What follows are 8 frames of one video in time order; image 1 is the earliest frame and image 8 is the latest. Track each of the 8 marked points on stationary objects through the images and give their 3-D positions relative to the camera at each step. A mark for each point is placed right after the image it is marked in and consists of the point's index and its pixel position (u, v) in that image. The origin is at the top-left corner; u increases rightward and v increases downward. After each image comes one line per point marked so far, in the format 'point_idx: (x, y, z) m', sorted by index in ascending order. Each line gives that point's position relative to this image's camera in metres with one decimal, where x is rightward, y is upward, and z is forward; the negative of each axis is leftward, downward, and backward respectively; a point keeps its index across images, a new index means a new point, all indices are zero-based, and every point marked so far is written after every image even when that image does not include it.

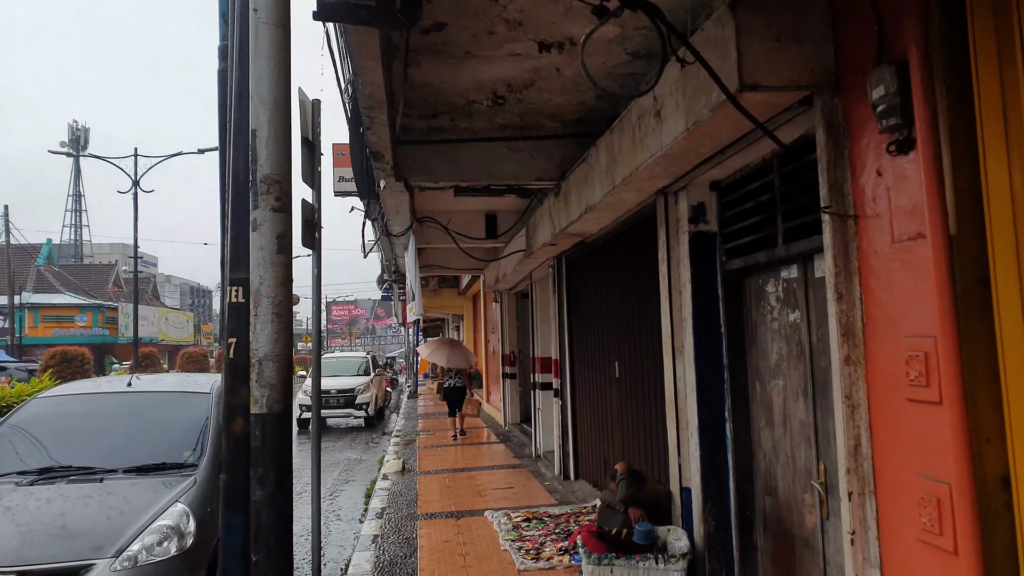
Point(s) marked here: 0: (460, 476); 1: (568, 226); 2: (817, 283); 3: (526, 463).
0: (-0.5, -1.7, +7.9) m
1: (+0.4, +0.4, +5.6) m
2: (+1.2, 0.0, +3.3) m
3: (+0.1, -1.7, +8.4) m
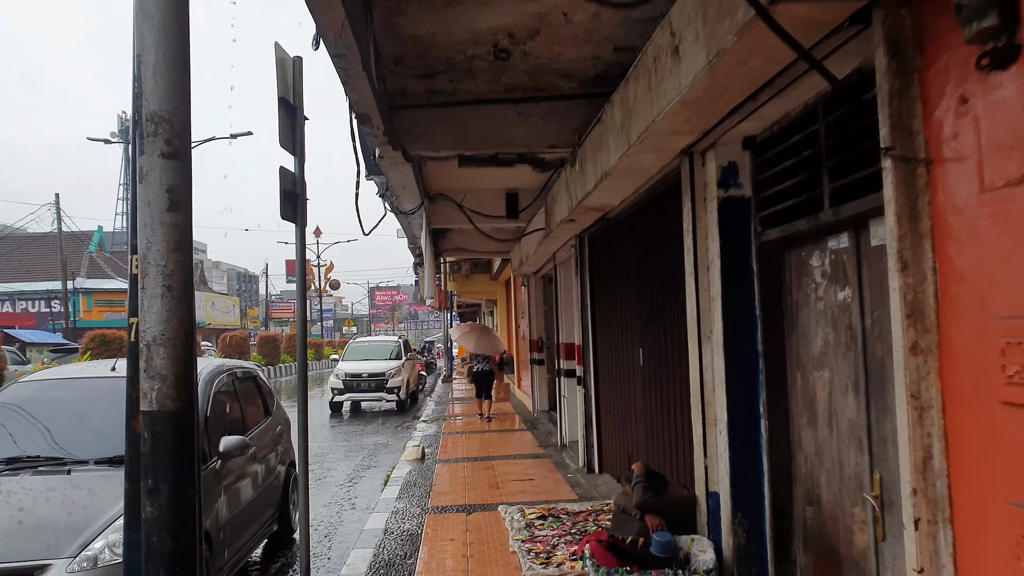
0: (-0.3, -1.6, +7.4) m
1: (+0.4, +0.5, +5.0) m
2: (+1.1, +0.1, +2.7) m
3: (+0.4, -1.6, +7.8) m
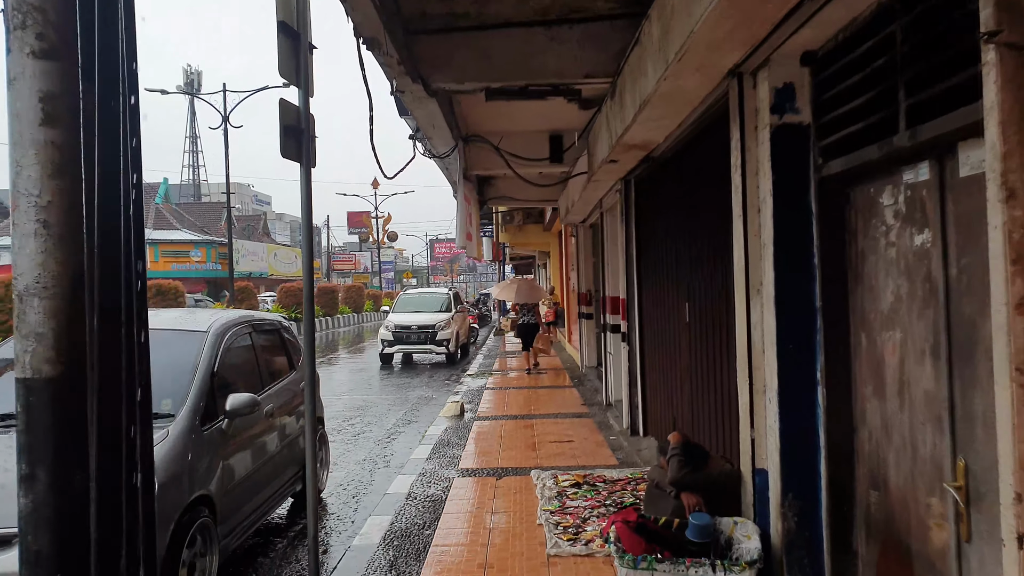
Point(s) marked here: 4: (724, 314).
0: (+0.1, -1.1, +7.0) m
1: (+0.6, +0.8, +4.5) m
2: (+1.1, +0.3, +2.1) m
3: (+0.7, -1.1, +7.4) m
4: (+1.0, -0.1, +3.8) m
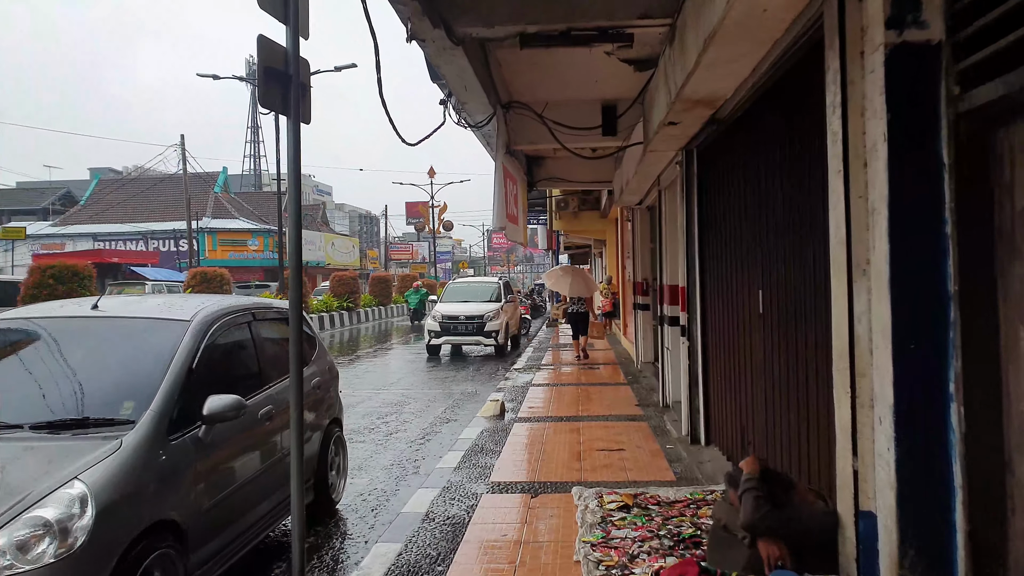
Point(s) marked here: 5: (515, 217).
0: (+0.4, -1.0, +6.3) m
1: (+0.8, +0.9, +3.7) m
2: (+1.1, +0.3, +1.3) m
3: (+1.1, -1.0, +6.6) m
4: (+1.1, -0.1, +3.0) m
5: (0.0, +0.7, +7.7) m
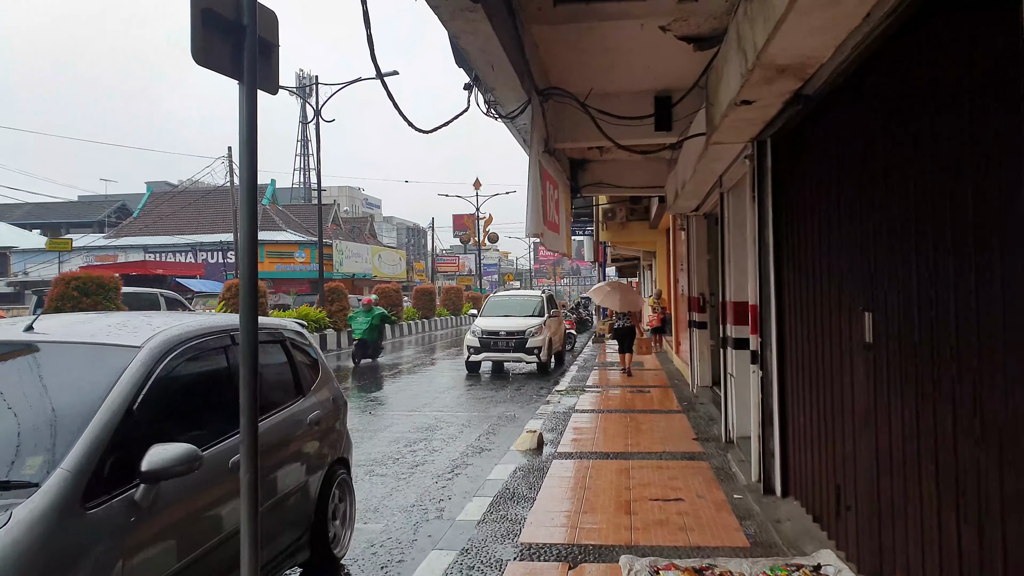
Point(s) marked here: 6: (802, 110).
0: (+0.6, -1.1, +5.4) m
1: (+0.9, +0.8, +2.8) m
2: (+1.1, +0.3, +0.4) m
3: (+1.4, -1.1, +5.7) m
4: (+1.1, -0.1, +2.1) m
5: (+0.3, +0.5, +6.9) m
6: (+1.3, +0.8, +3.7) m
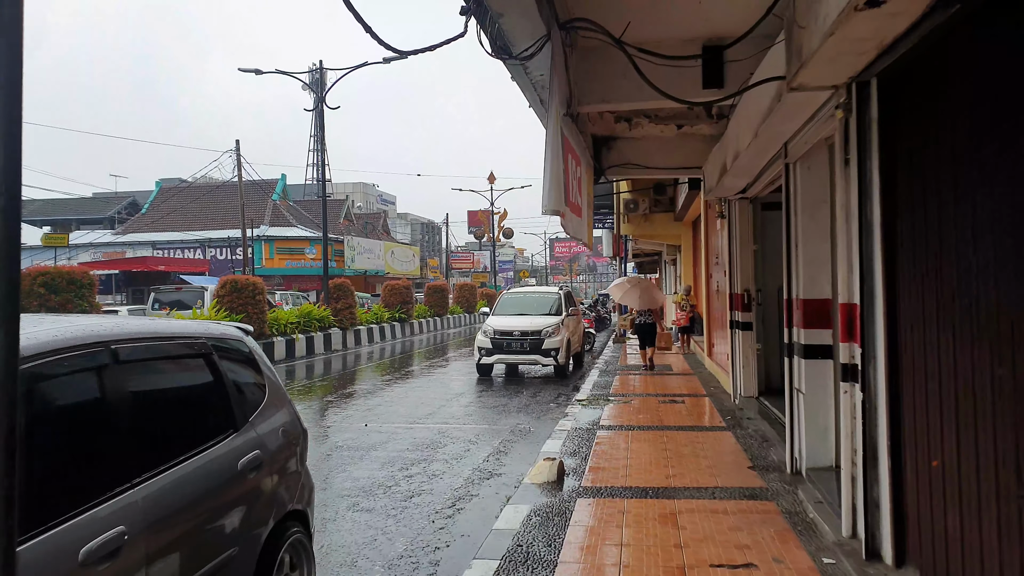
0: (+0.7, -1.1, +4.2) m
1: (+0.9, +0.9, +1.7) m
2: (+1.1, +0.3, -0.7) m
3: (+1.4, -1.1, +4.6) m
4: (+1.2, -0.1, +1.0) m
5: (+0.4, +0.6, +5.7) m
6: (+1.3, +0.8, +2.5) m
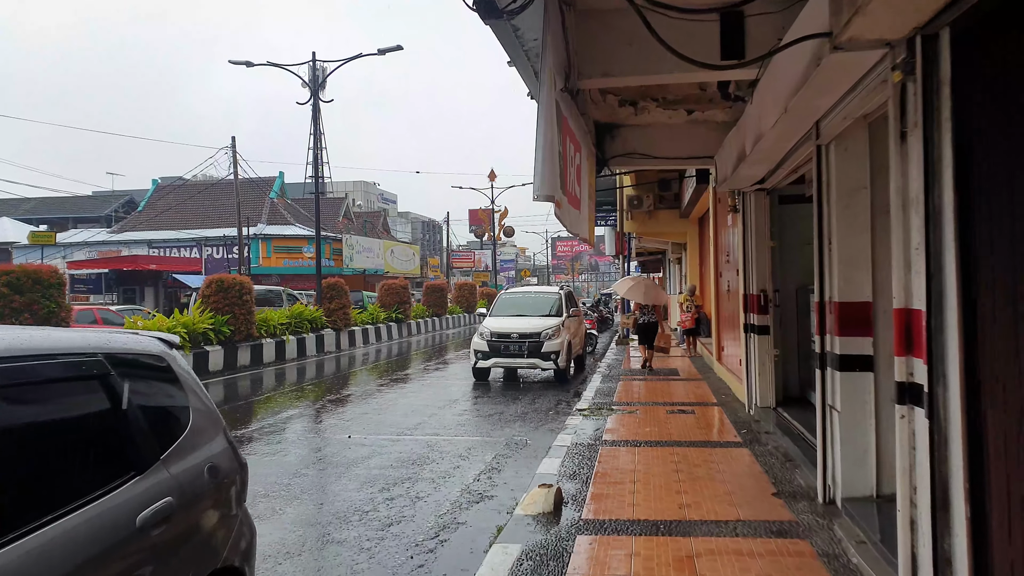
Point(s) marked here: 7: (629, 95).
0: (+0.7, -1.1, +3.6) m
1: (+0.8, +0.8, +1.0) m
2: (+1.0, +0.3, -1.4) m
3: (+1.4, -1.1, +3.9) m
4: (+1.1, -0.1, +0.3) m
5: (+0.4, +0.6, +5.1) m
6: (+1.3, +0.8, +1.9) m
7: (+0.9, +1.5, +6.5) m
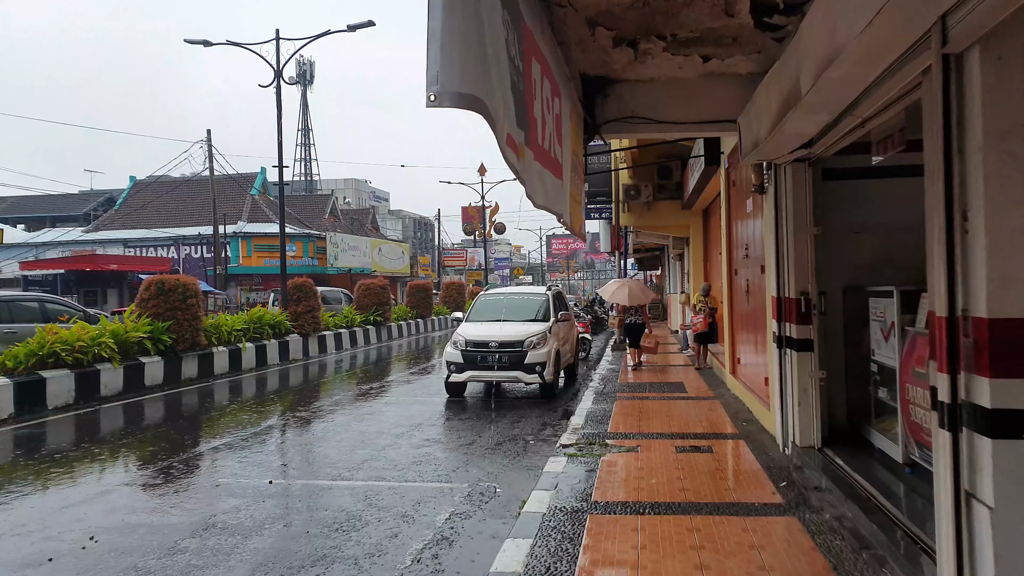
0: (+0.4, -1.1, +1.9) m
1: (+0.6, +0.8, -0.7) m
2: (+0.8, +0.2, -3.1) m
3: (+1.1, -1.1, +2.2) m
4: (+0.9, -0.1, -1.4) m
5: (+0.1, +0.5, +3.4) m
6: (+1.0, +0.8, +0.2) m
7: (+0.6, +1.5, +4.8) m
